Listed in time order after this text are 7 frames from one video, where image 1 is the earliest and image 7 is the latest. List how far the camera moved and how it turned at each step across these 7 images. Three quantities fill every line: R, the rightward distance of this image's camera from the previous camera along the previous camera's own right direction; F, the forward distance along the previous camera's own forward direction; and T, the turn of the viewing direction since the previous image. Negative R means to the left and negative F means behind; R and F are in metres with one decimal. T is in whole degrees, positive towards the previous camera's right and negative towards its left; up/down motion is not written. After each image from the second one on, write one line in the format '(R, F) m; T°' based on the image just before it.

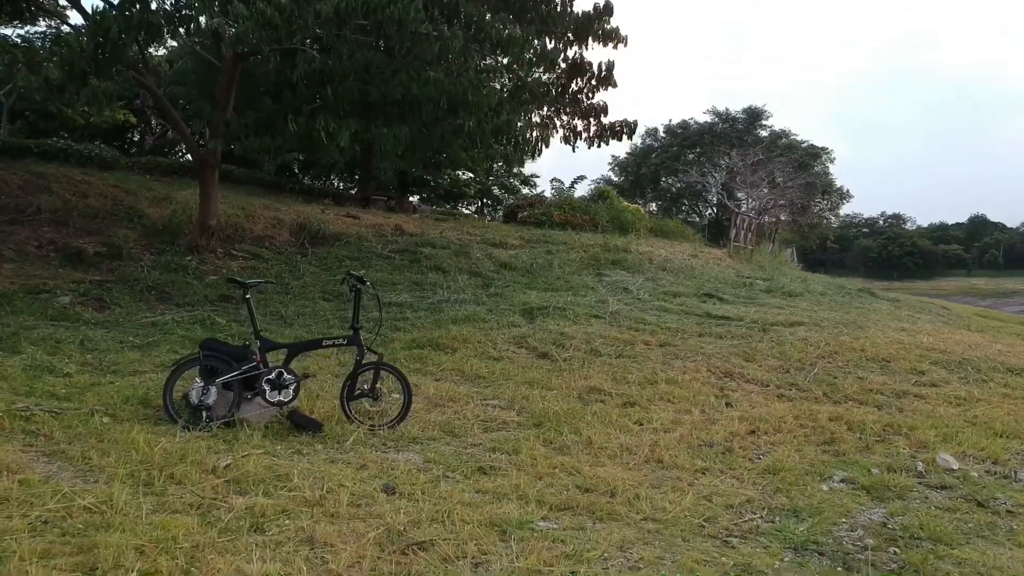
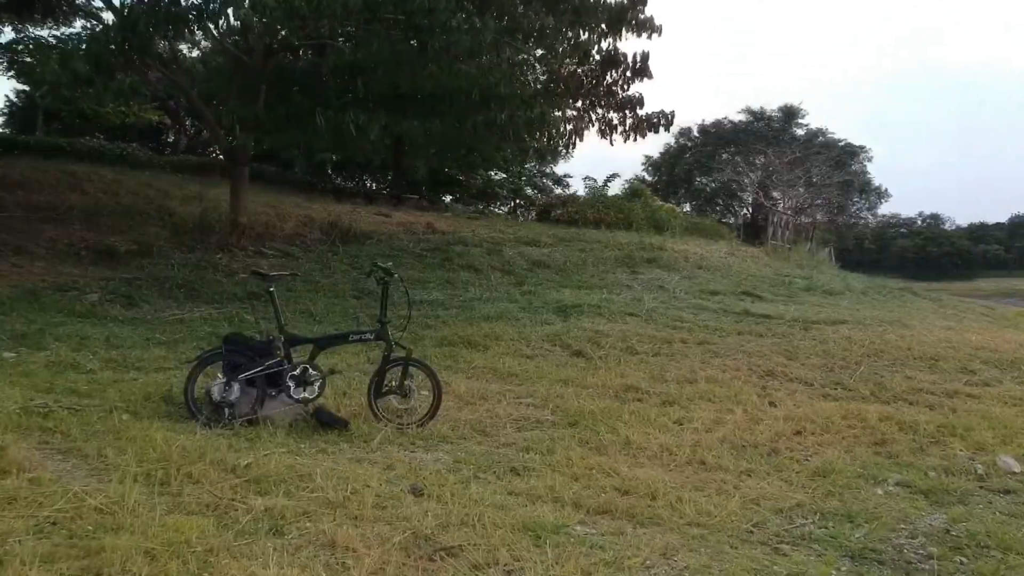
(0.0, +0.2) m; -2°
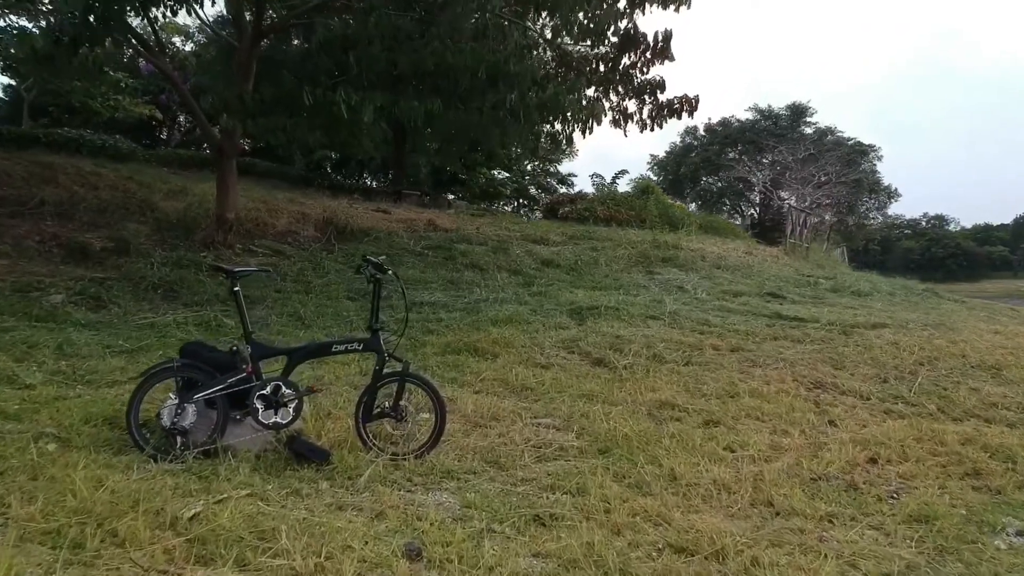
(-0.1, +0.7) m; 0°
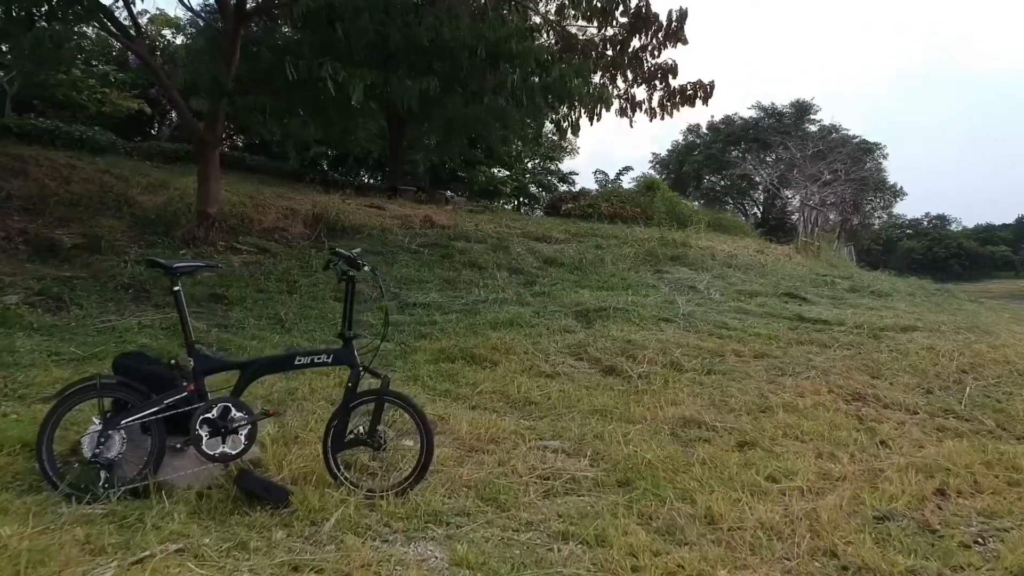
(0.0, +0.6) m; 0°
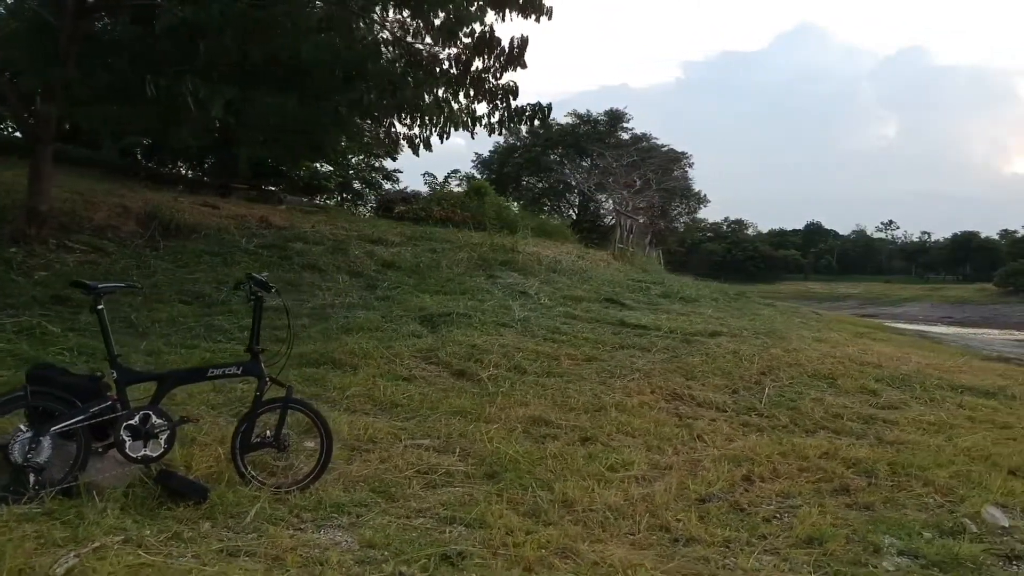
(-0.2, -0.4) m; +11°
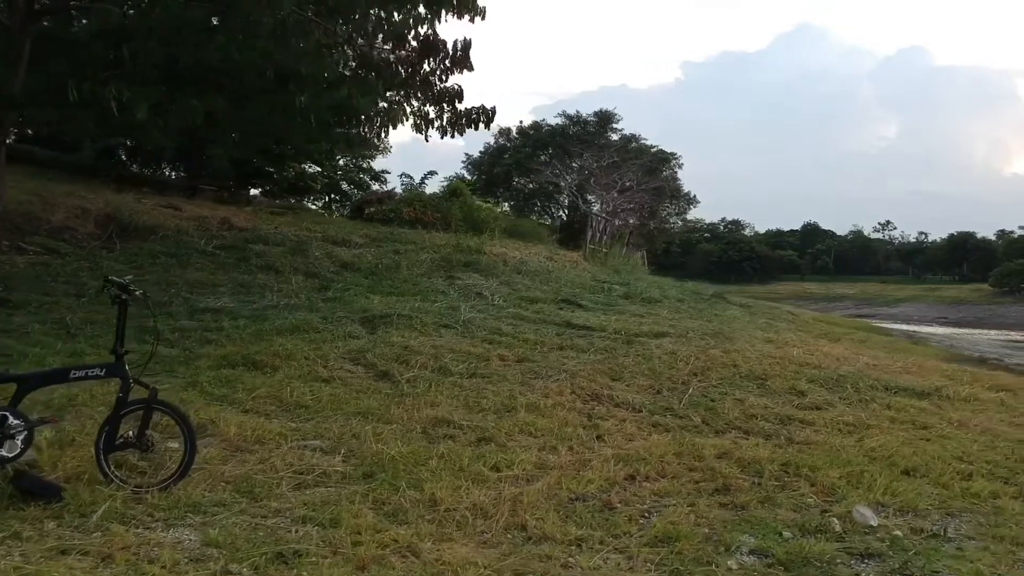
(+0.4, 0.0) m; 0°
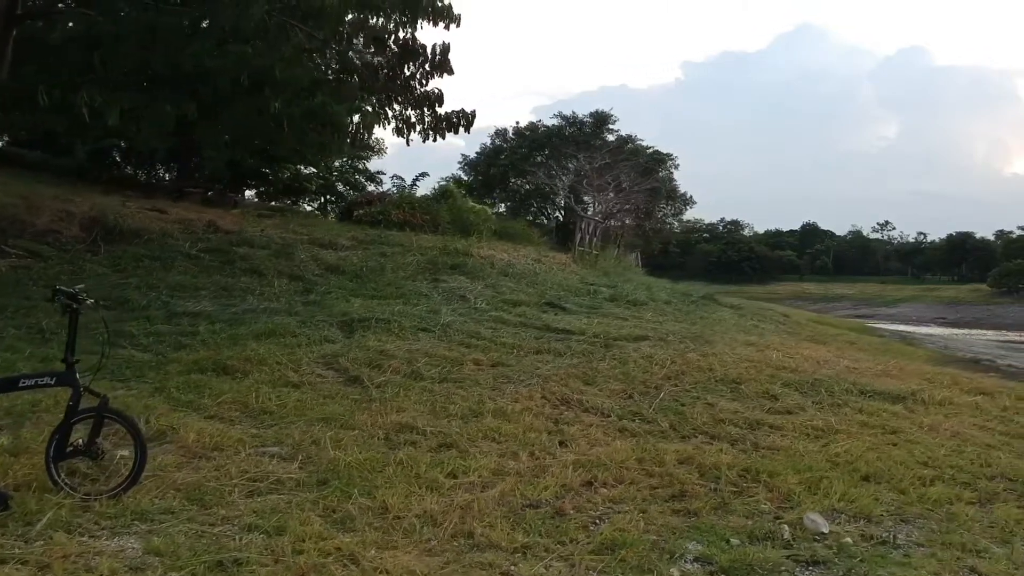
(+0.2, 0.0) m; 0°
